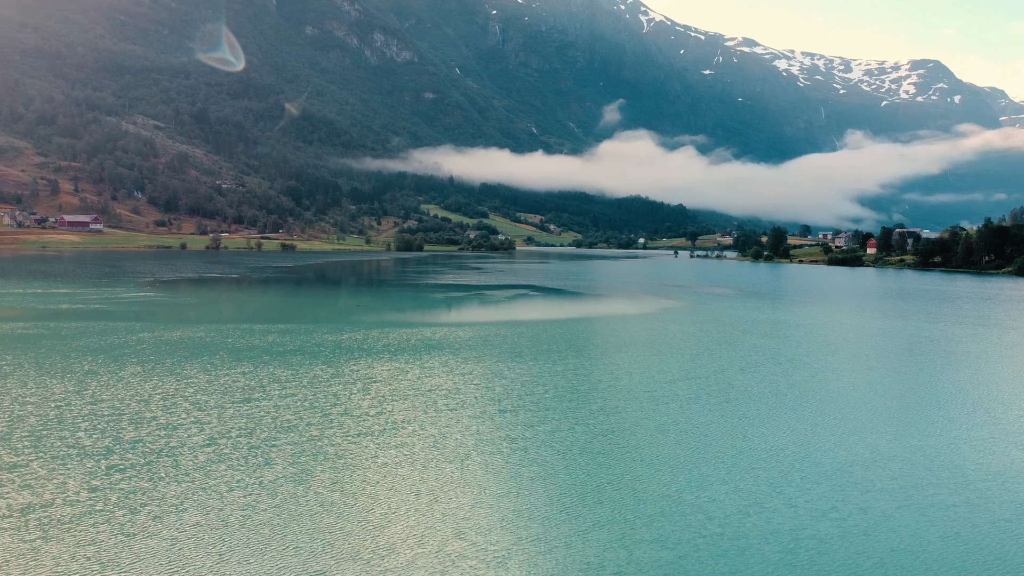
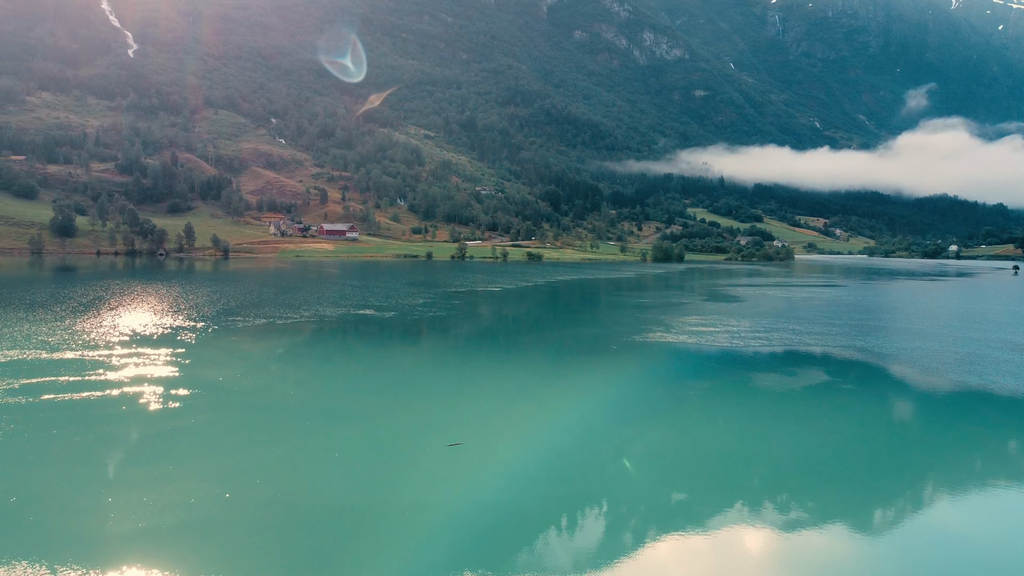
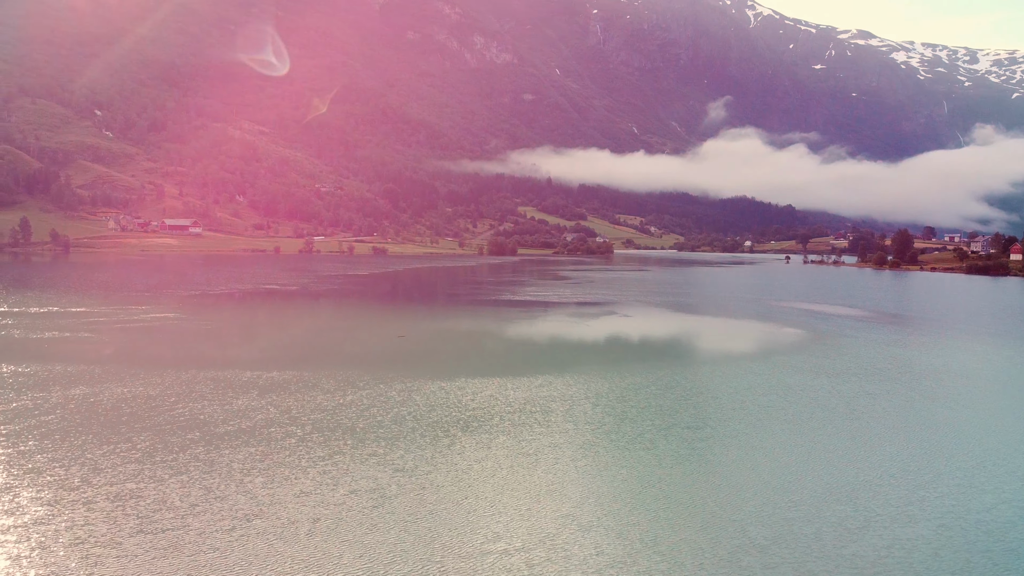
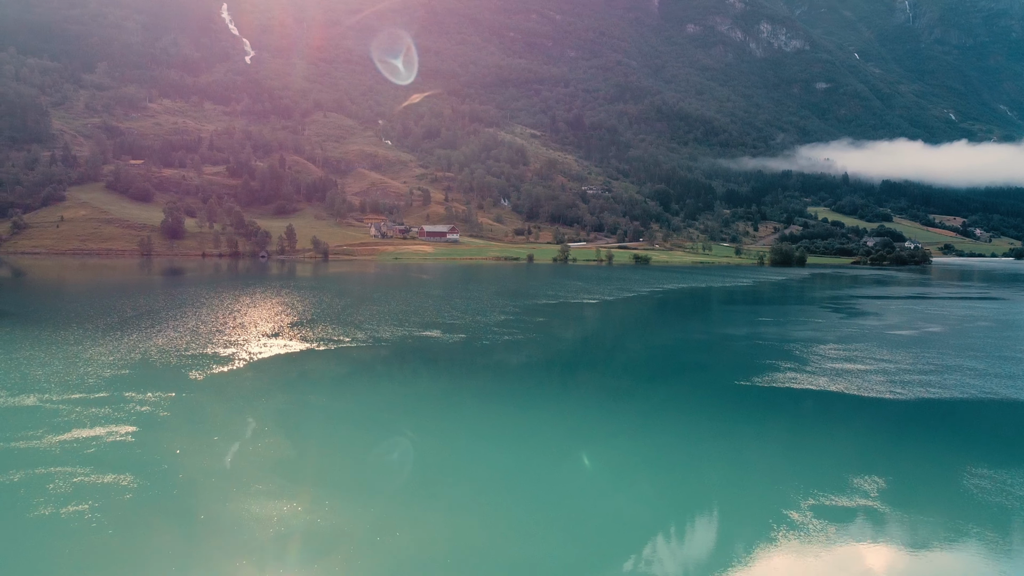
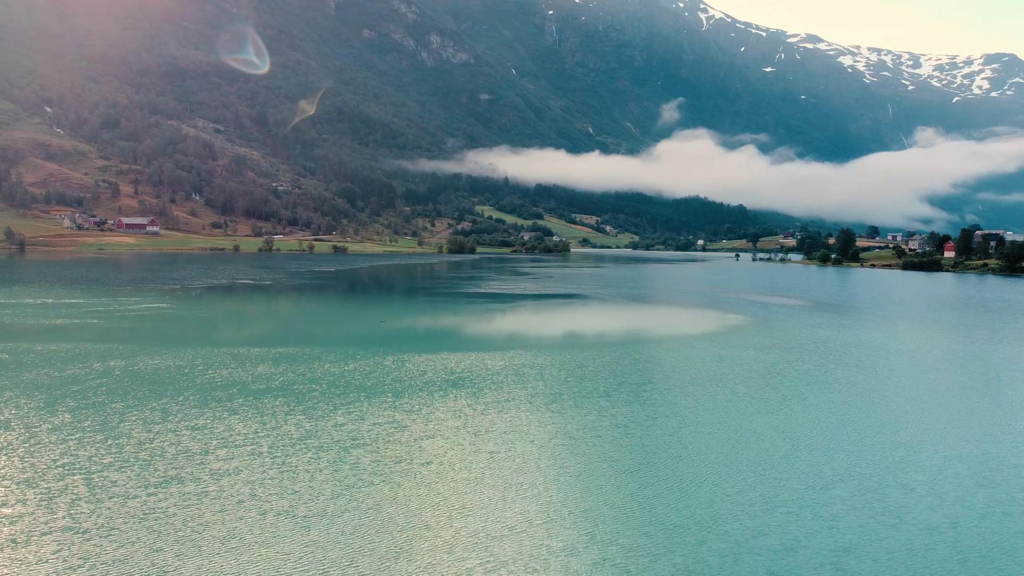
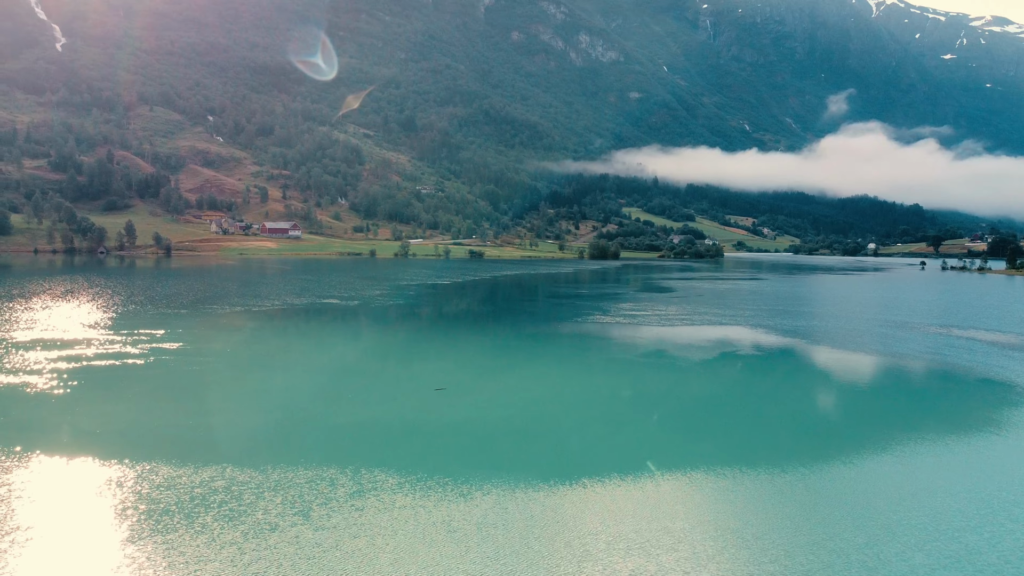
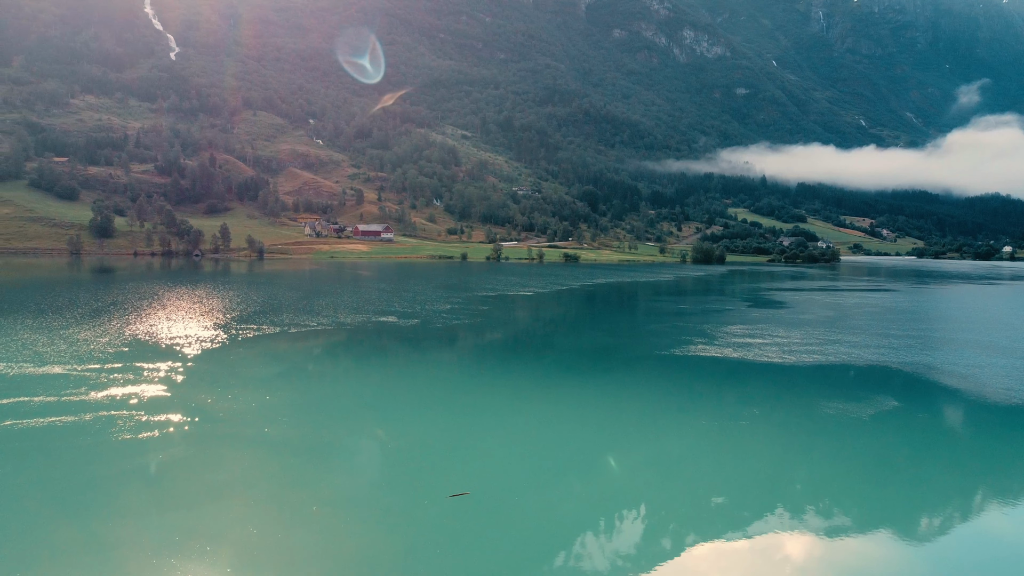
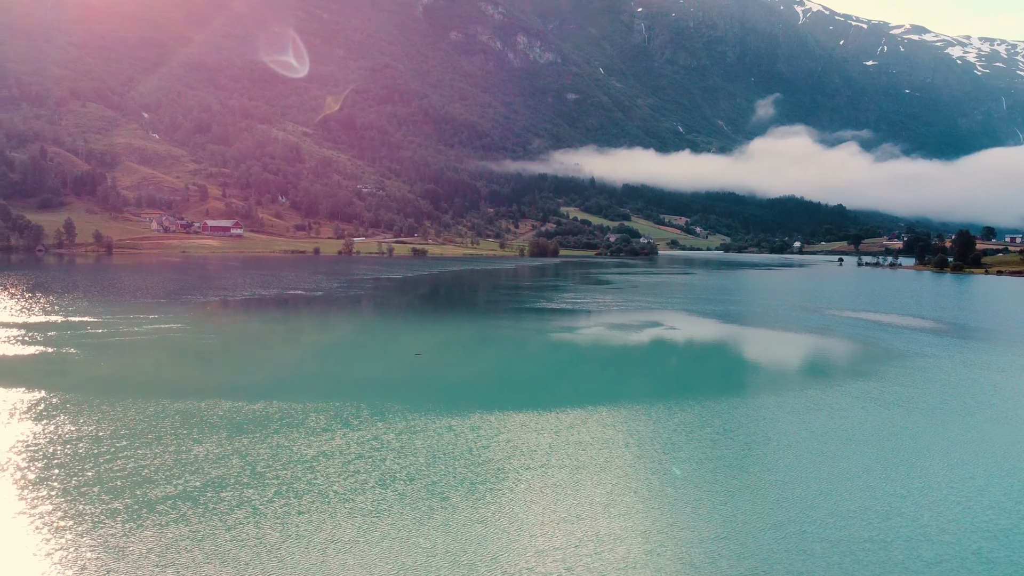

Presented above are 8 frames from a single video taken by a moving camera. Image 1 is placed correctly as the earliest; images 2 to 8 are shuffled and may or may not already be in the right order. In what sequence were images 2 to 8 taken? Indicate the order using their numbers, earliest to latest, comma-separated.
5, 3, 8, 6, 2, 7, 4
